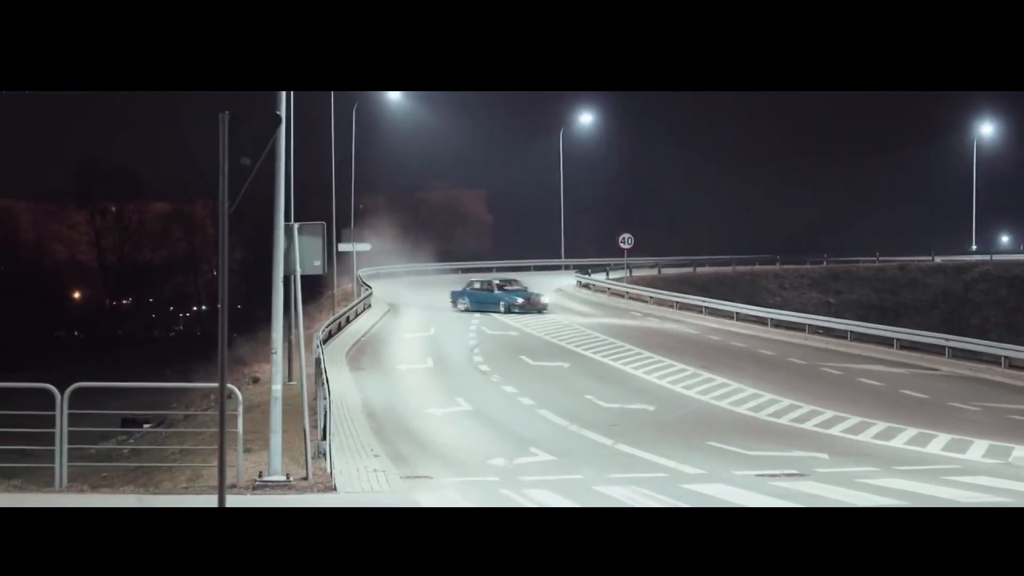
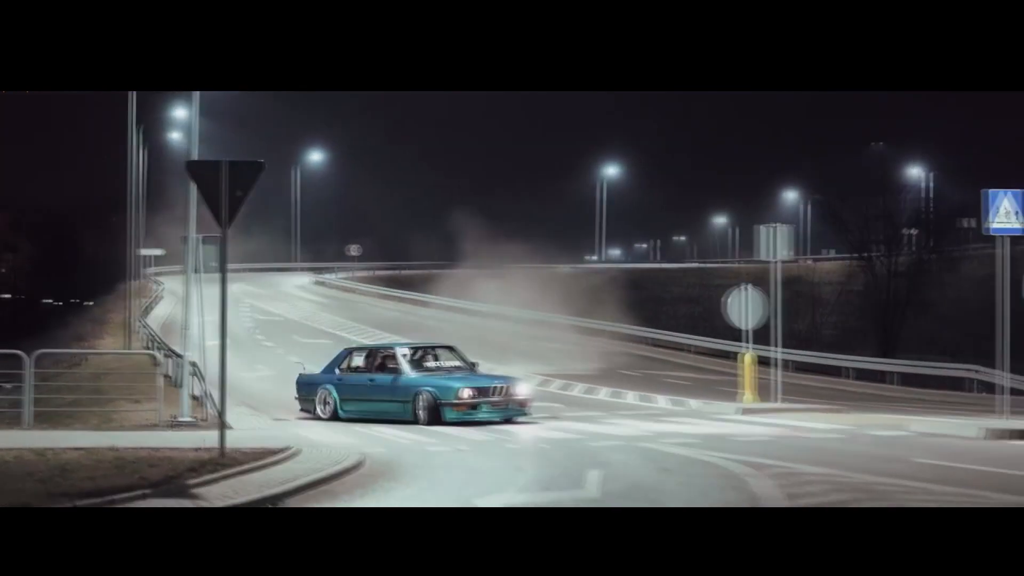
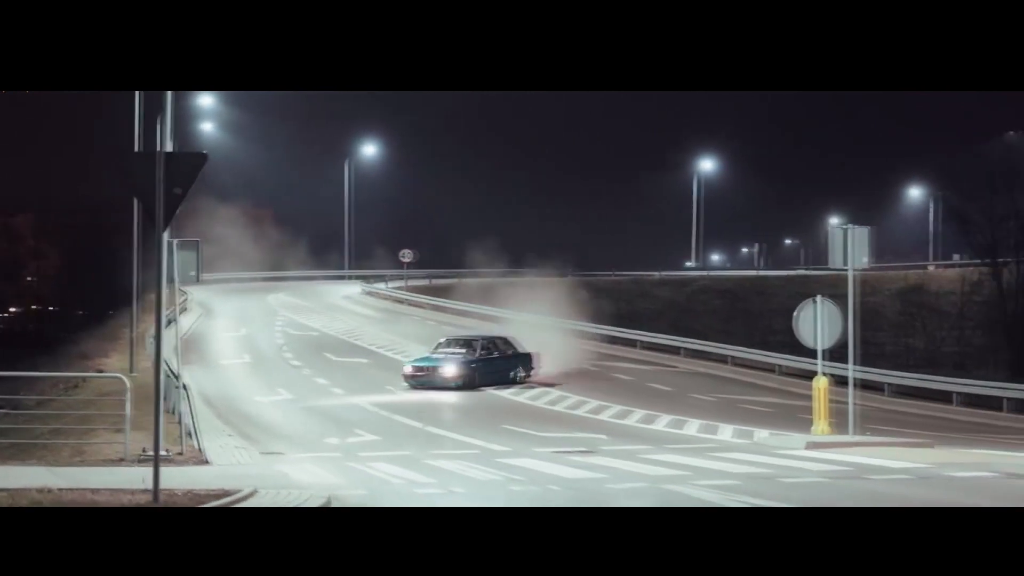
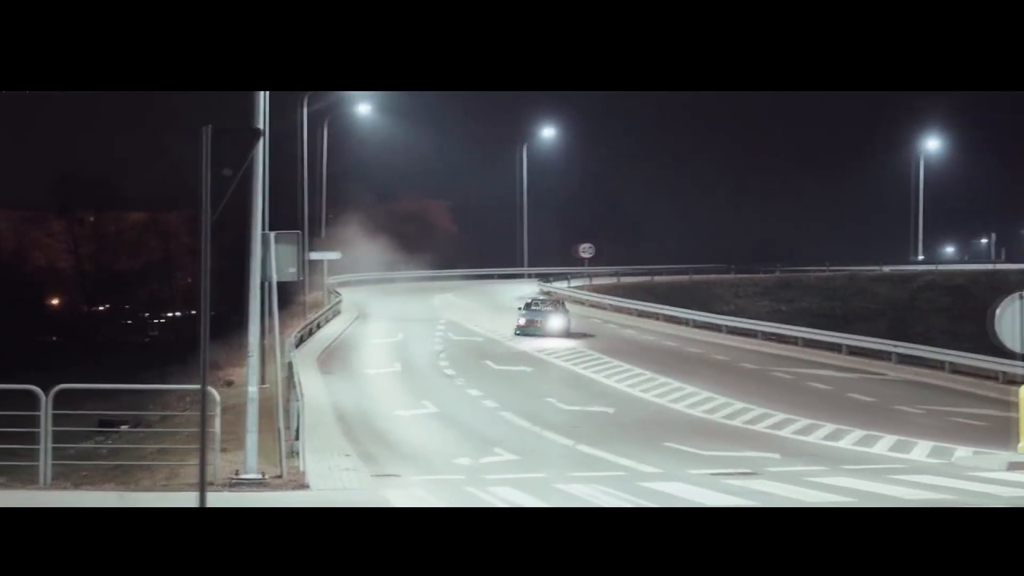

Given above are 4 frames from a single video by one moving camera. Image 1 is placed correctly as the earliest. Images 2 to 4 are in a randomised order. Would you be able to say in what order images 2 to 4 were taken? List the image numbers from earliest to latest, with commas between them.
4, 3, 2
